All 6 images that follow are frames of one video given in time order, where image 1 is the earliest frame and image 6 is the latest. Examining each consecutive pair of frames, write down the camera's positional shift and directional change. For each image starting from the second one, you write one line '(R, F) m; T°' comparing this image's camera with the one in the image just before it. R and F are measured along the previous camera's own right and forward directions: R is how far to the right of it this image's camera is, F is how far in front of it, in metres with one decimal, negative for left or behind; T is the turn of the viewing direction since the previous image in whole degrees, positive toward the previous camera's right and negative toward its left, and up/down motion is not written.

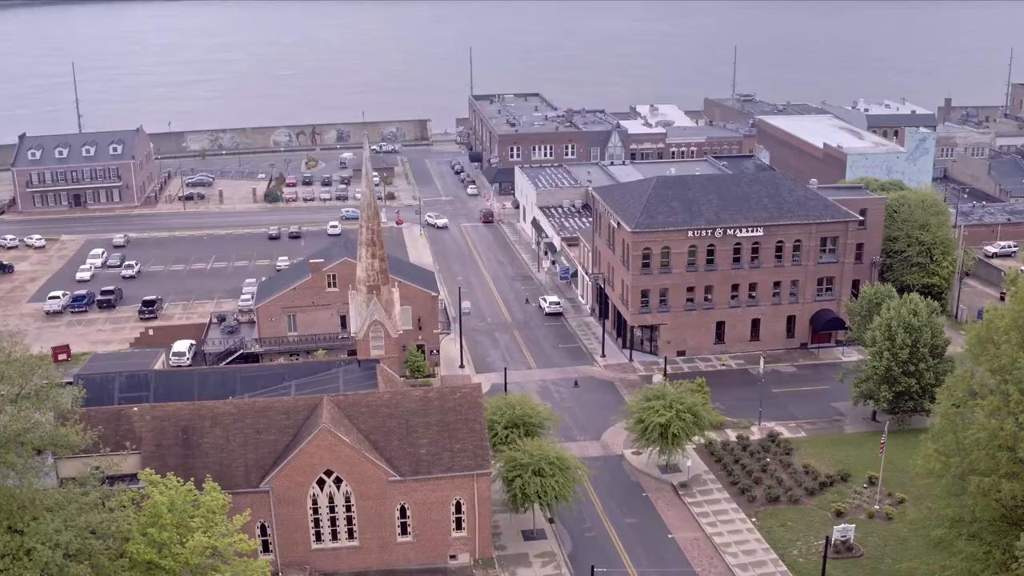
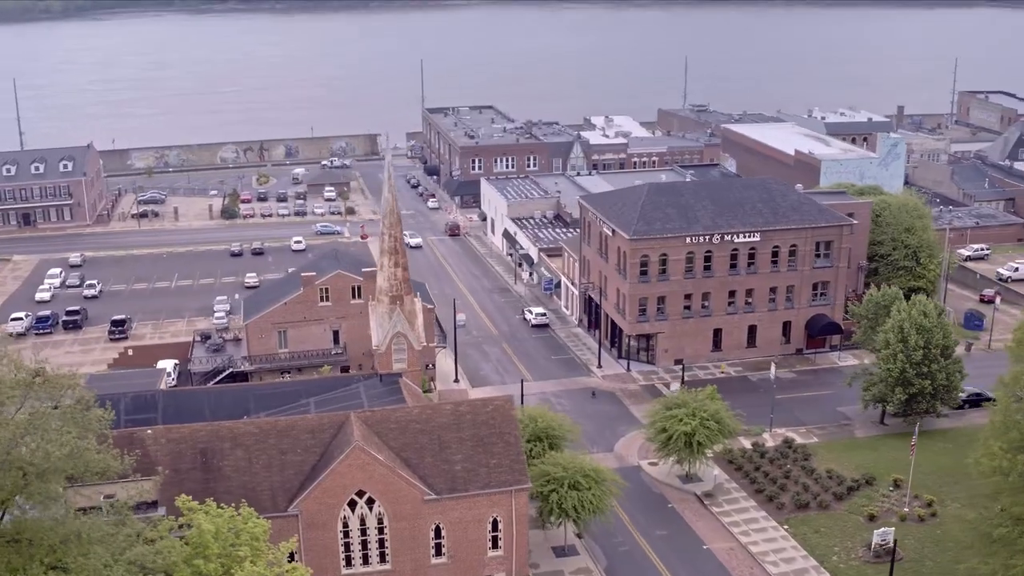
(-4.6, +2.0) m; +4°
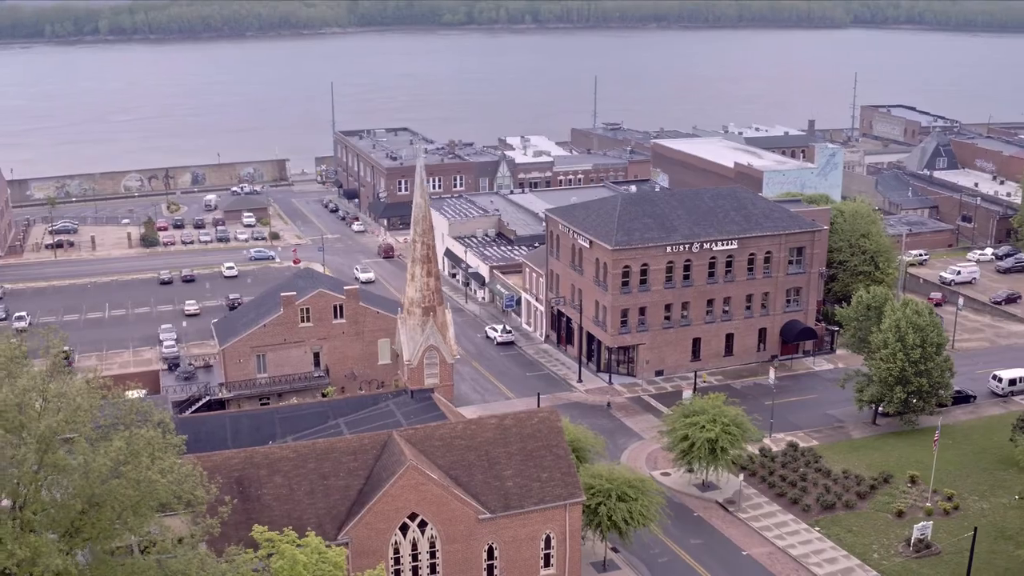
(-7.1, +2.2) m; +7°
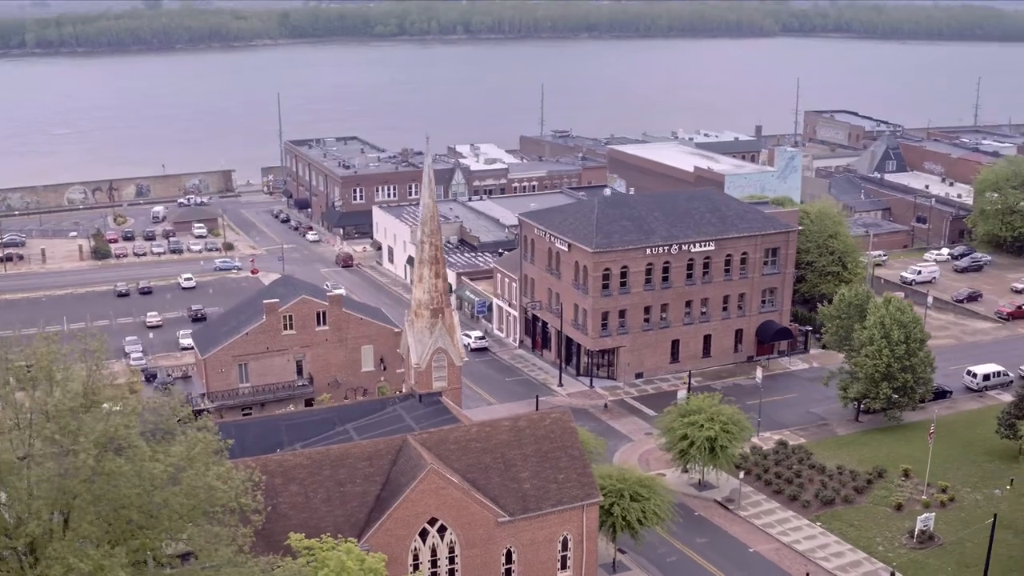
(-3.4, +0.6) m; +4°
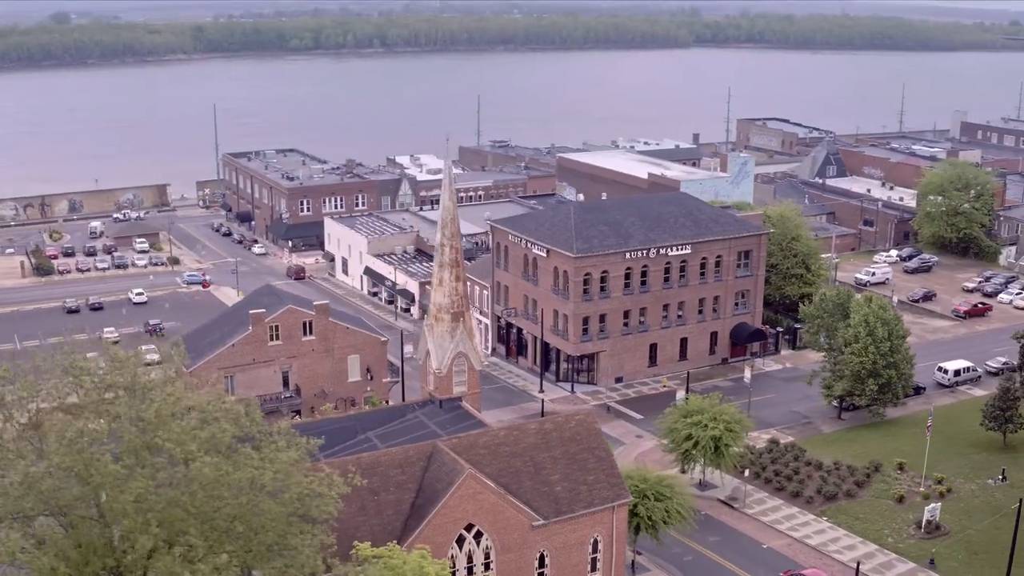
(-4.5, +0.5) m; +5°
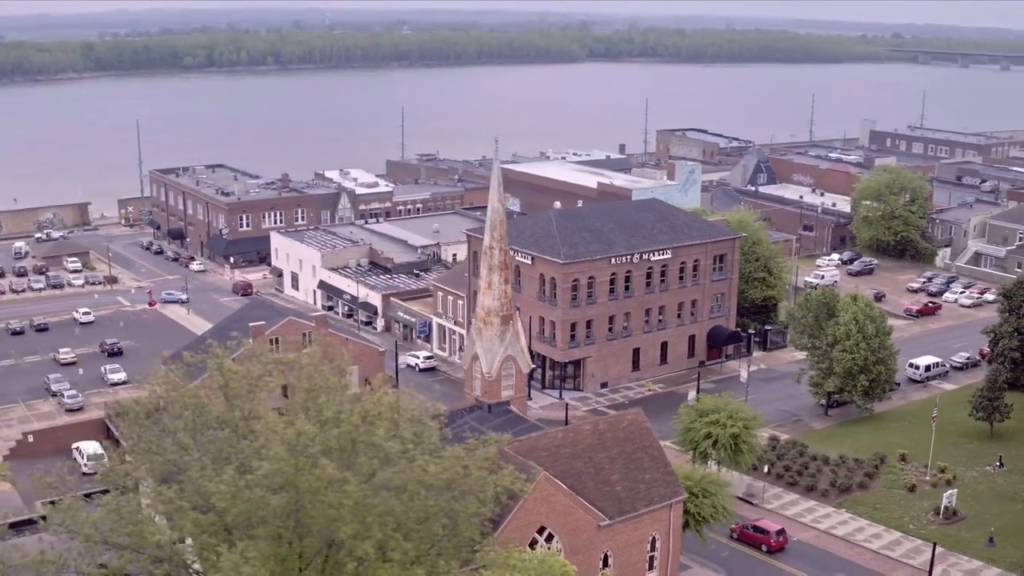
(-6.7, +0.4) m; +6°
